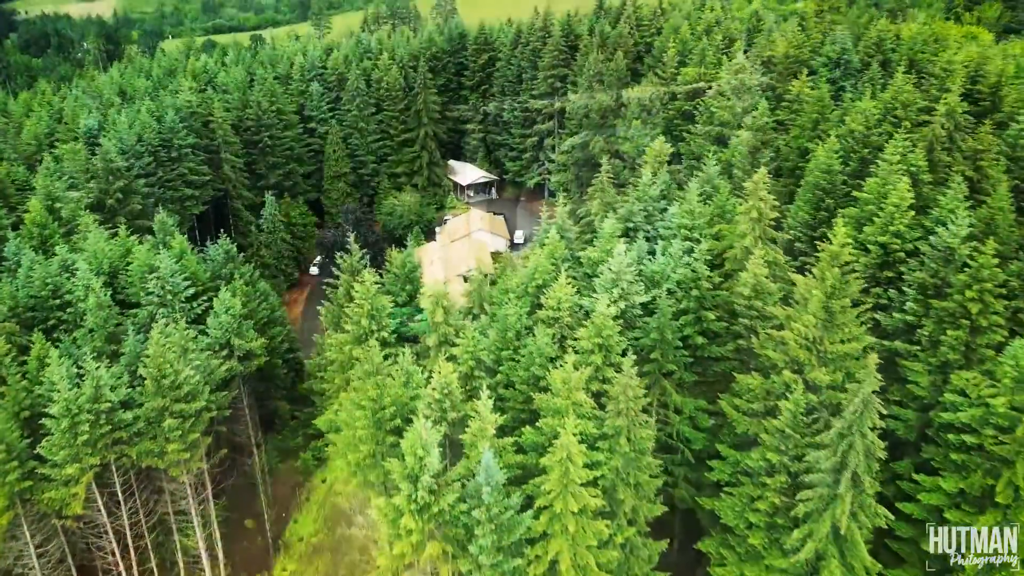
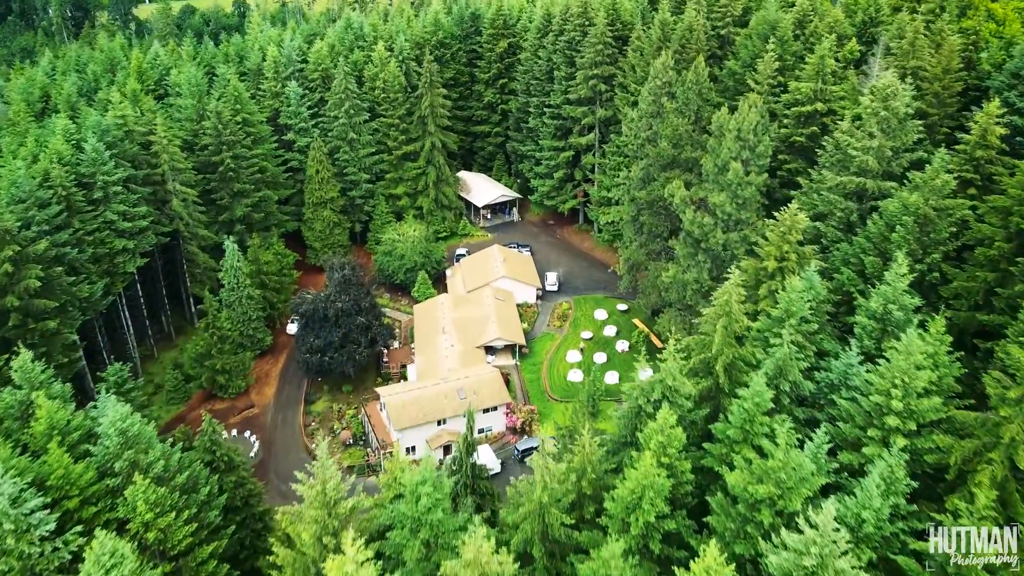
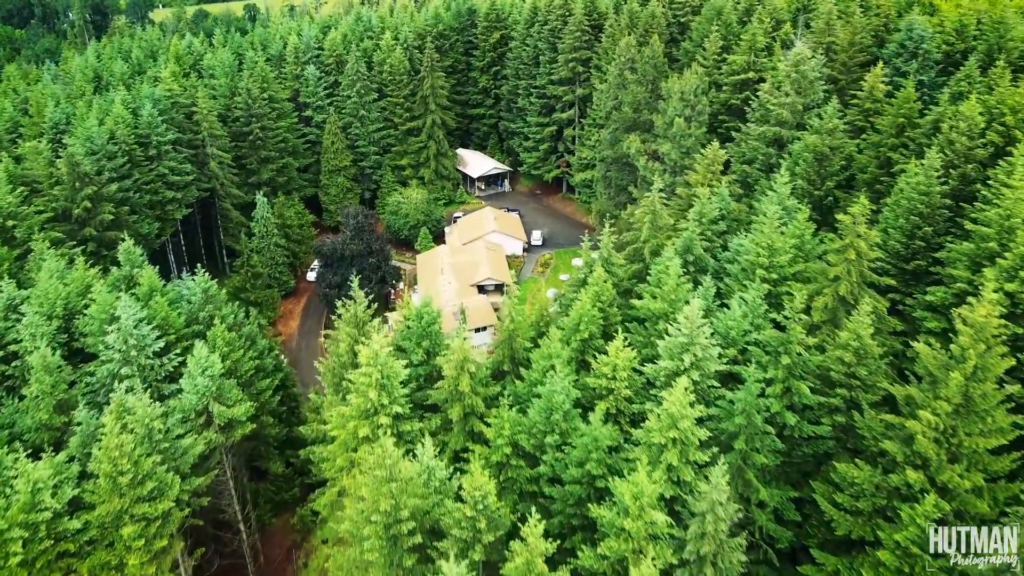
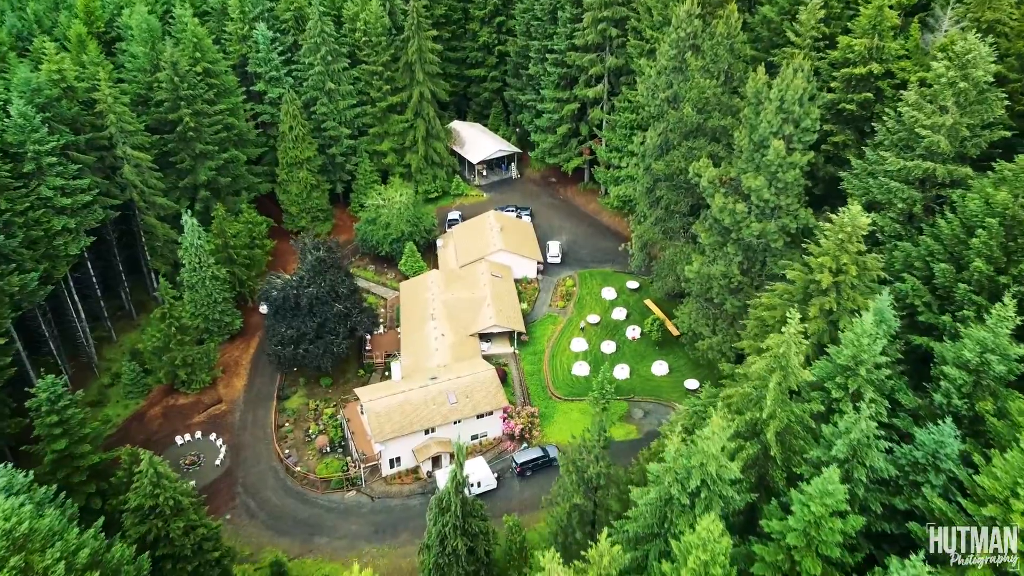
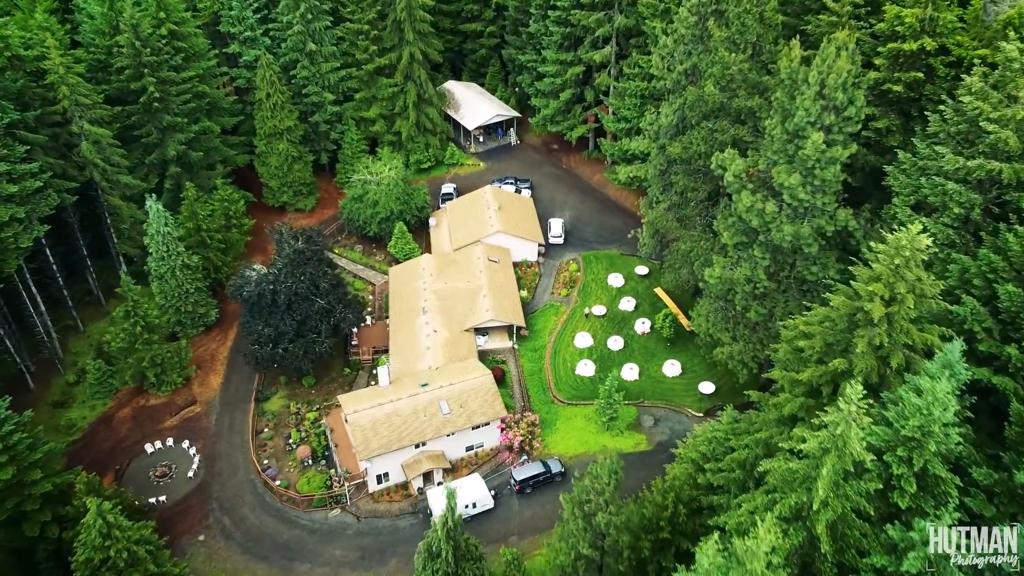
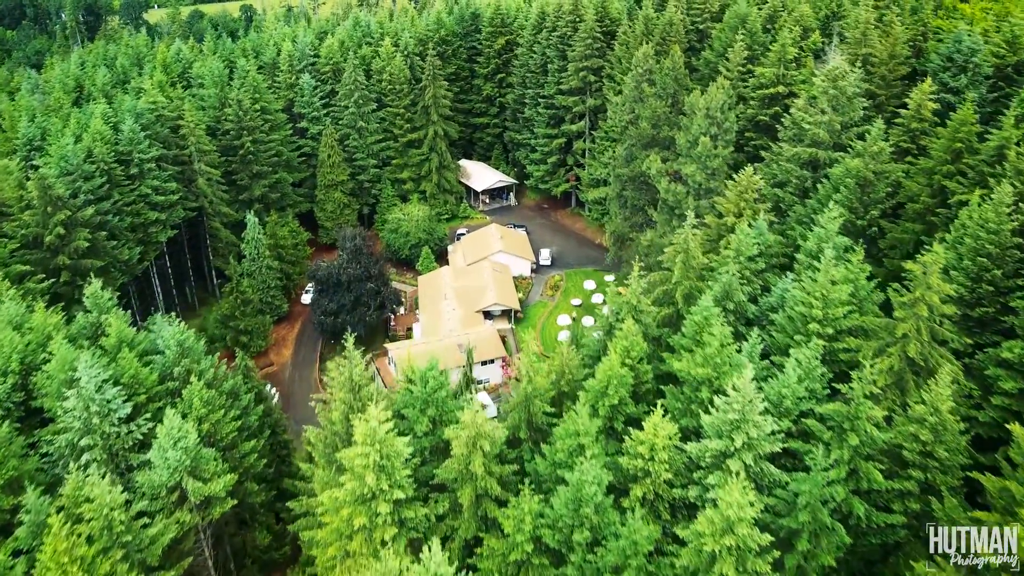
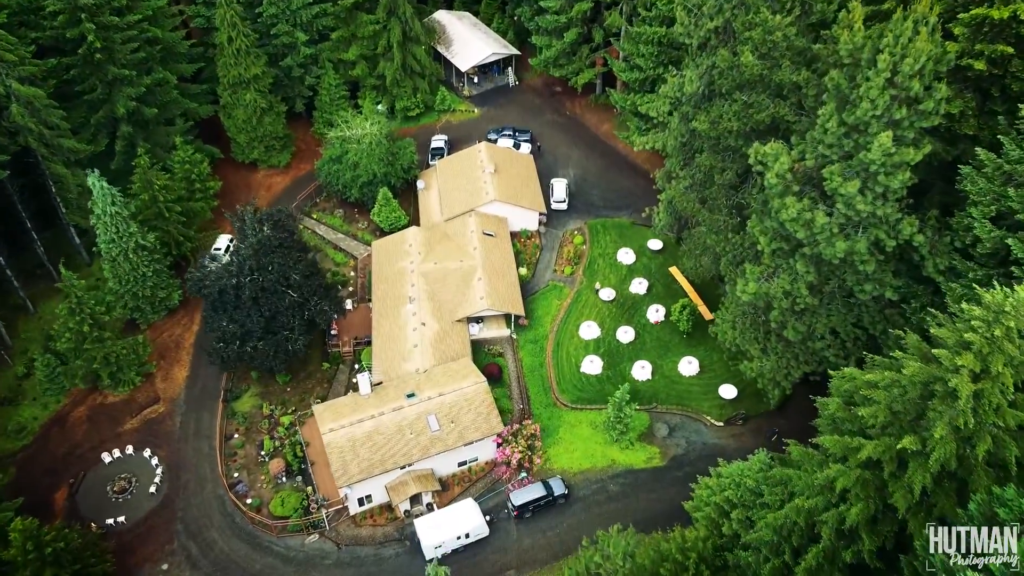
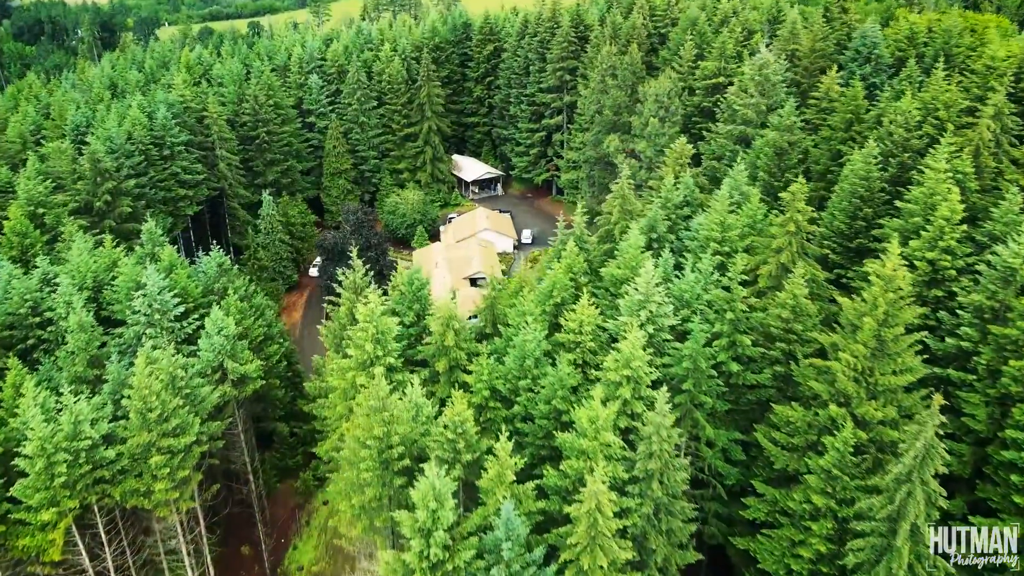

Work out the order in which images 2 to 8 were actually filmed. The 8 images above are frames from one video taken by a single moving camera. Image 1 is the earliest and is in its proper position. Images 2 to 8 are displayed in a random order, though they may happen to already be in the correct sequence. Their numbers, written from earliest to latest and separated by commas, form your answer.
8, 3, 6, 2, 4, 5, 7
